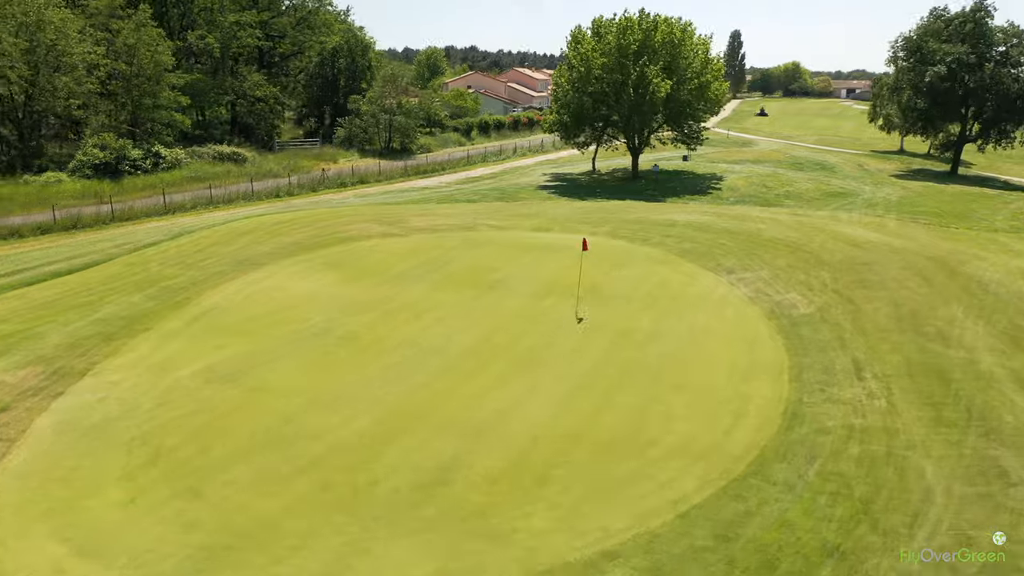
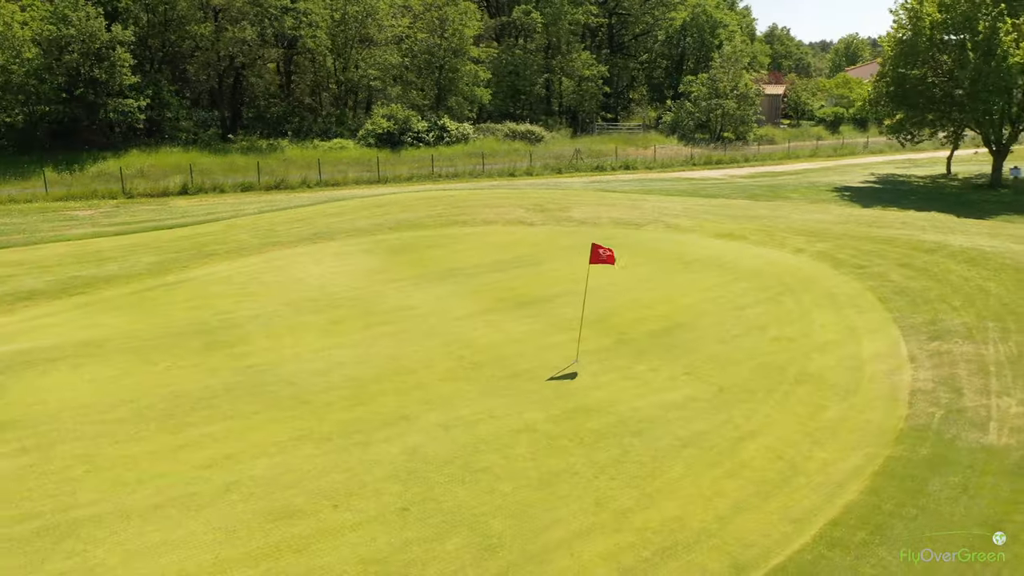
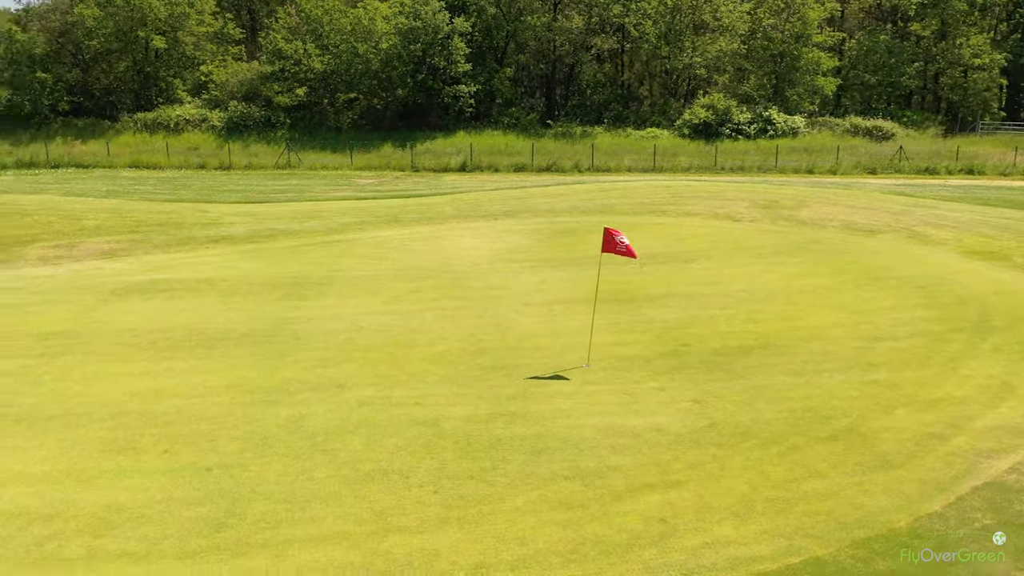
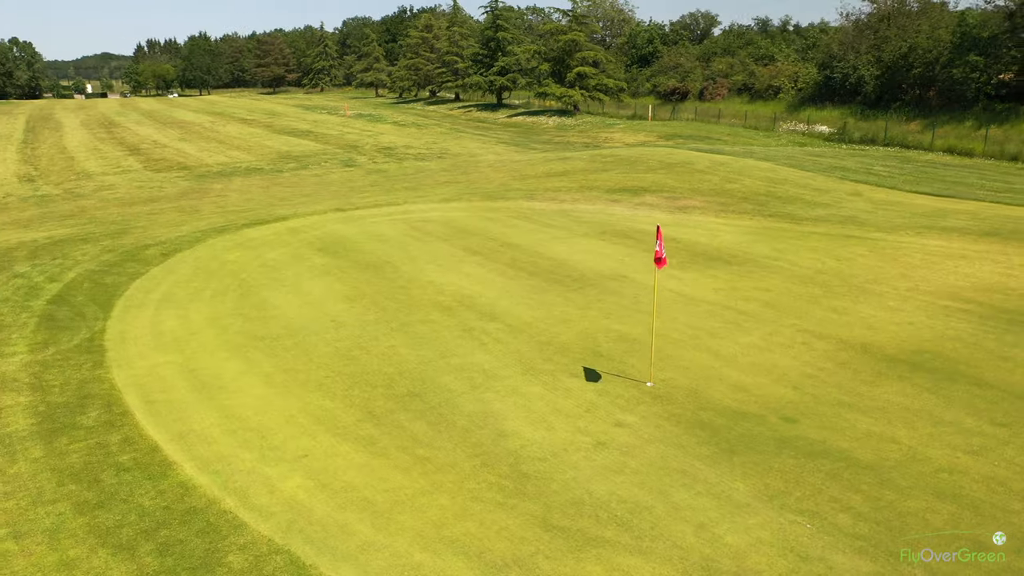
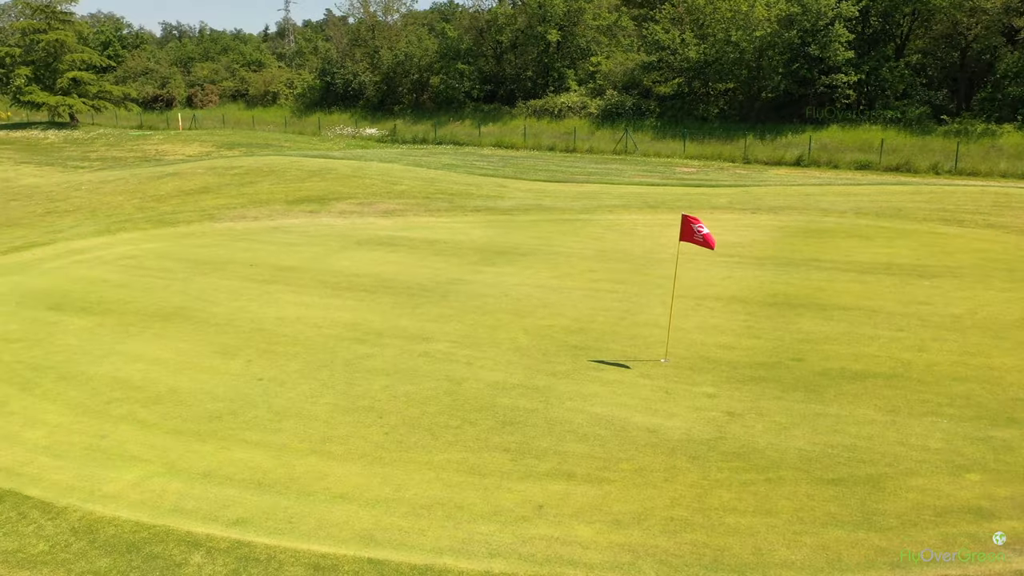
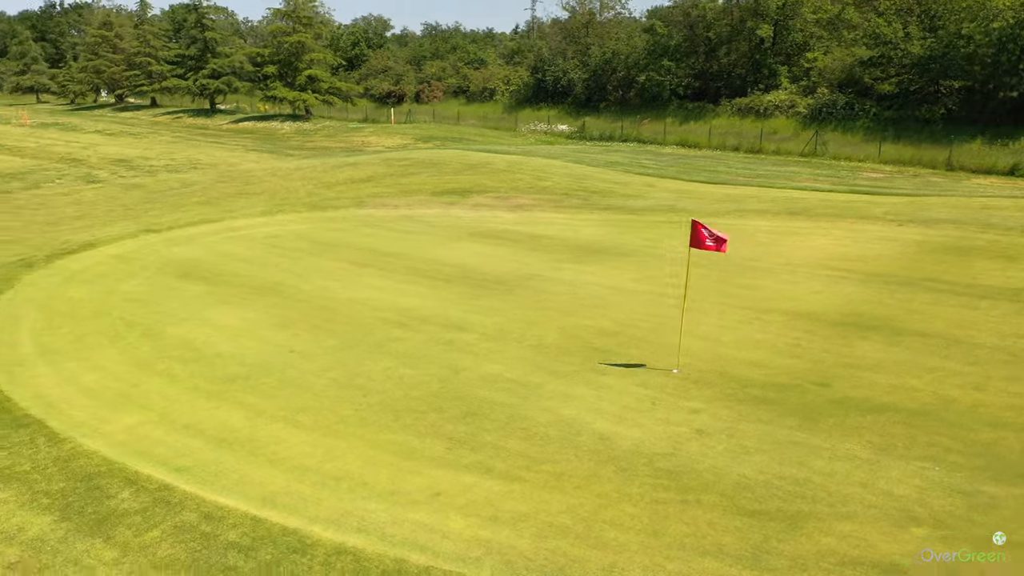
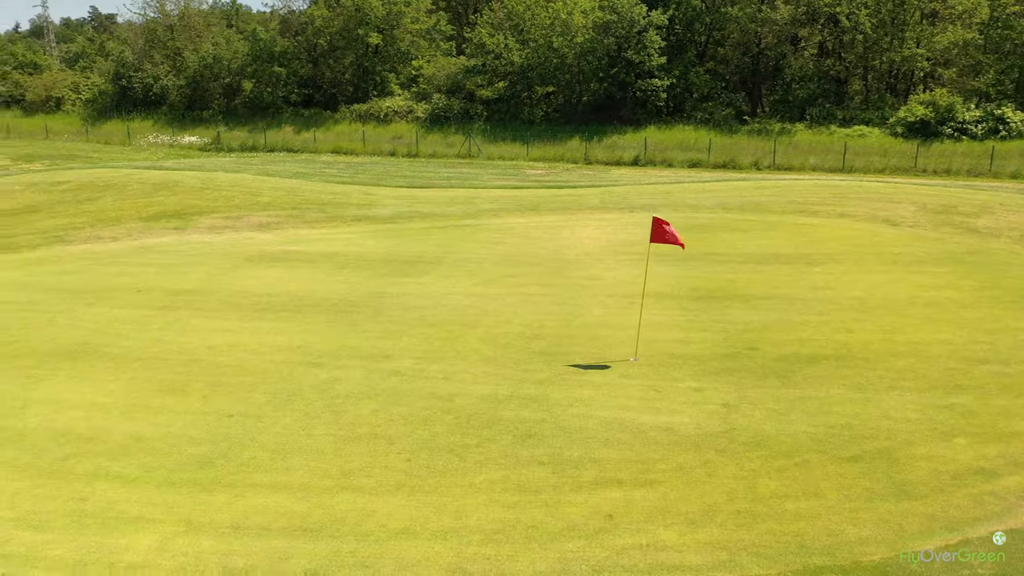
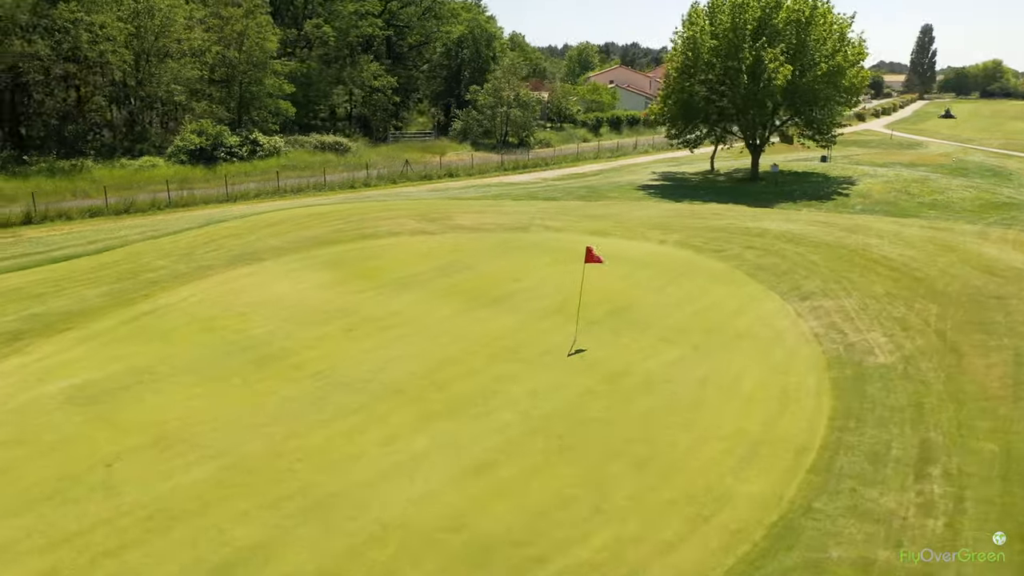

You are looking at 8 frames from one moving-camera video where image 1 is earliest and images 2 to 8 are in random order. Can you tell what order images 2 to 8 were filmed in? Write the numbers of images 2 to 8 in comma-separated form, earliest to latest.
8, 2, 3, 7, 5, 6, 4
